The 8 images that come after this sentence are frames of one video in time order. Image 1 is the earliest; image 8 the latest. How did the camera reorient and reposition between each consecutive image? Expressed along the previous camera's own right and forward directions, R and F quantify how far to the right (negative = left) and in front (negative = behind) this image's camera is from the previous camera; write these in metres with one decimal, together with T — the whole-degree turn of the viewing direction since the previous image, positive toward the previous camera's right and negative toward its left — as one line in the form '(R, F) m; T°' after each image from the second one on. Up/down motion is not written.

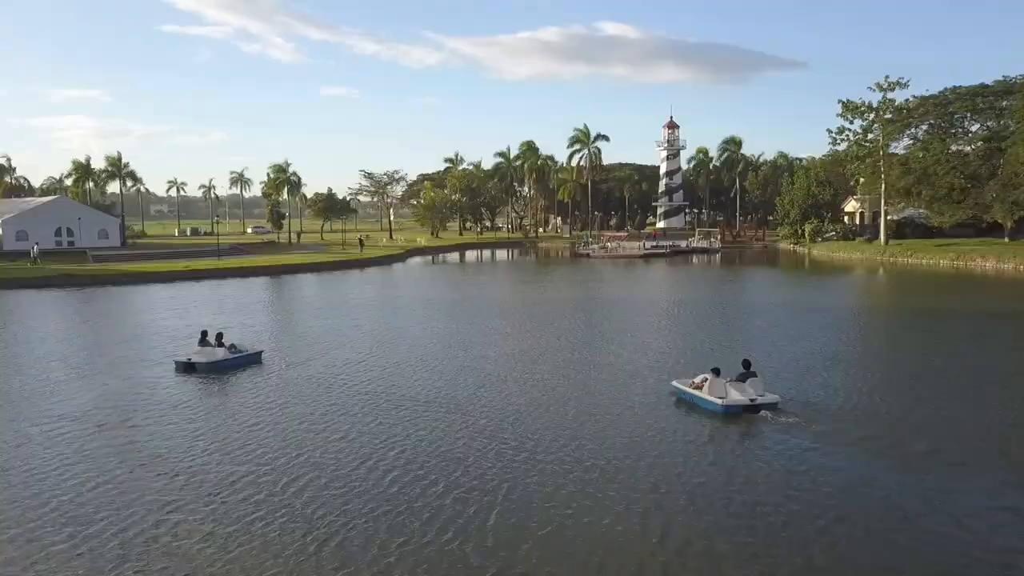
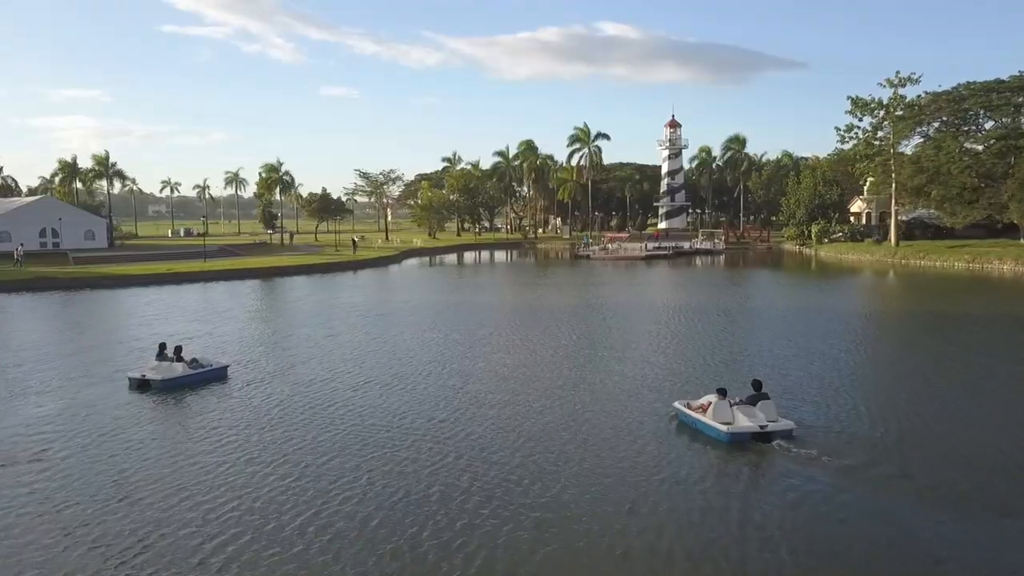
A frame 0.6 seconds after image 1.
(+0.3, +2.1) m; 0°
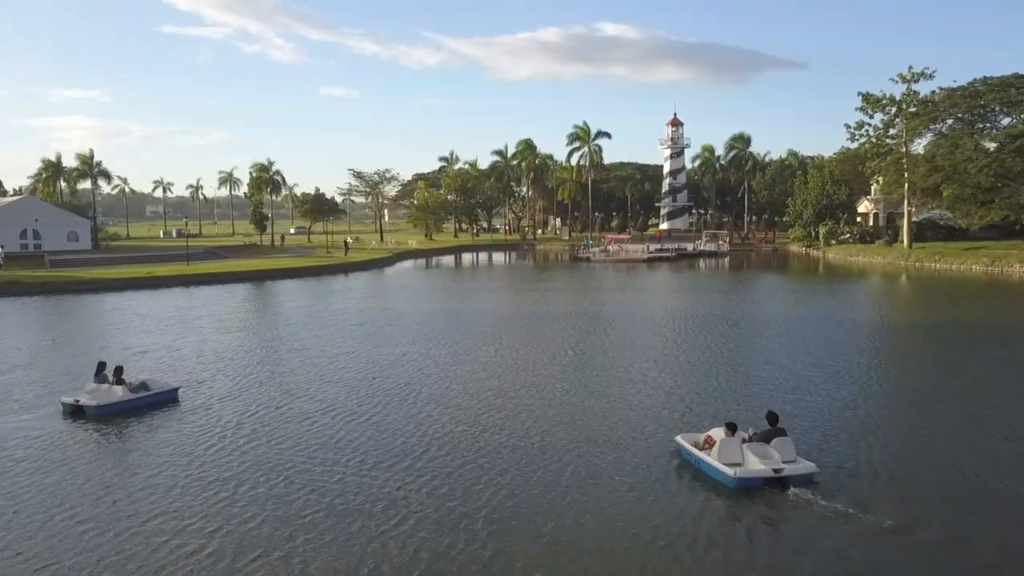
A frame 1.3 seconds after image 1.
(+0.3, +2.4) m; 0°
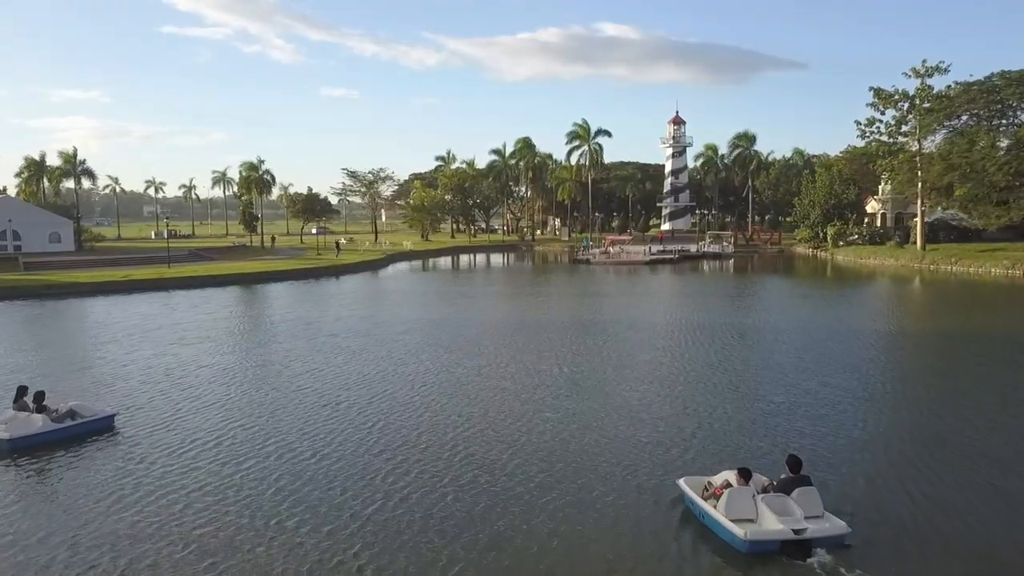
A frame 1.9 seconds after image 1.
(+0.3, +2.4) m; 0°
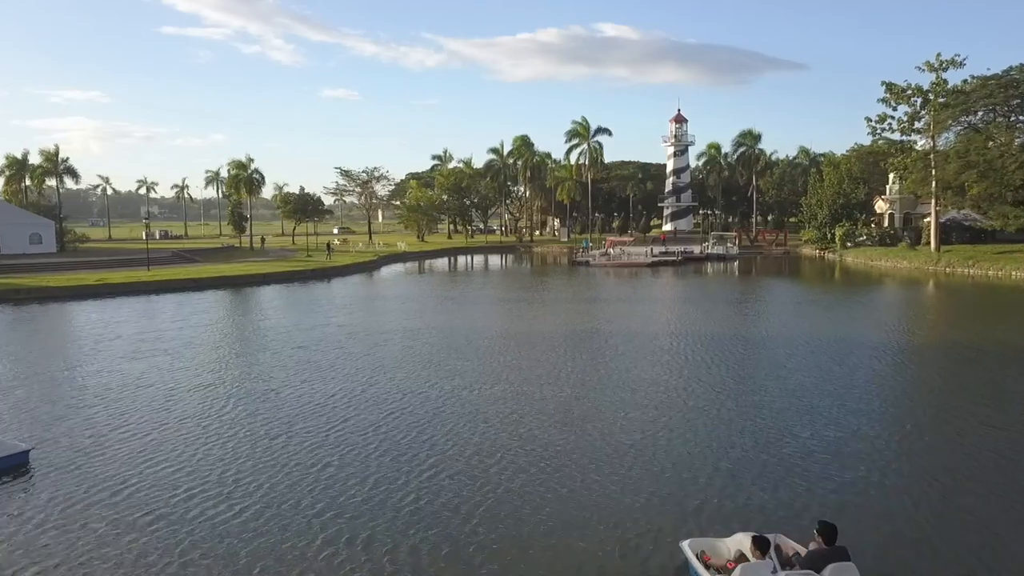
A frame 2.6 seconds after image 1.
(+0.3, +2.4) m; 0°
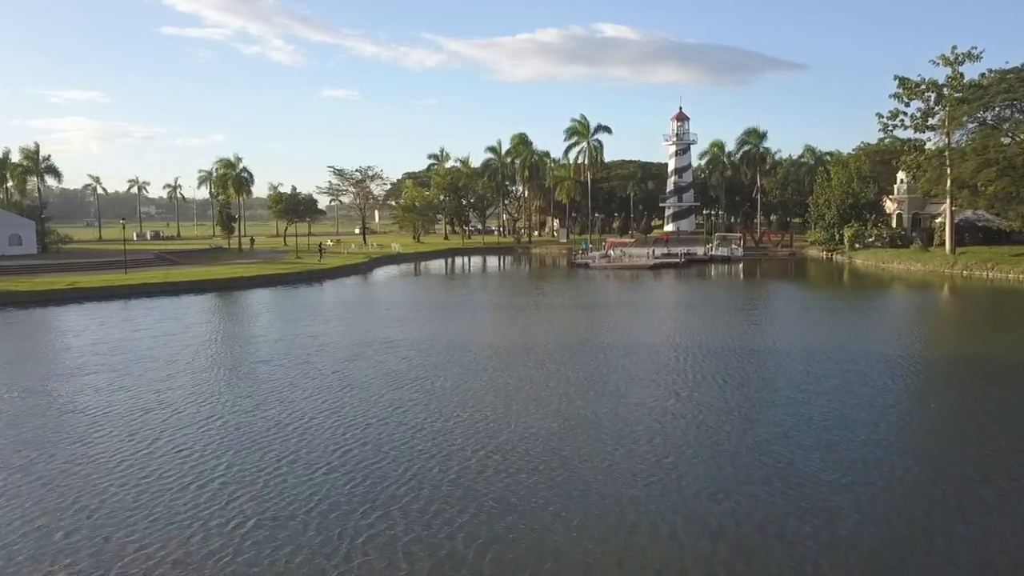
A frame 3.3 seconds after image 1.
(+0.3, +2.4) m; 0°
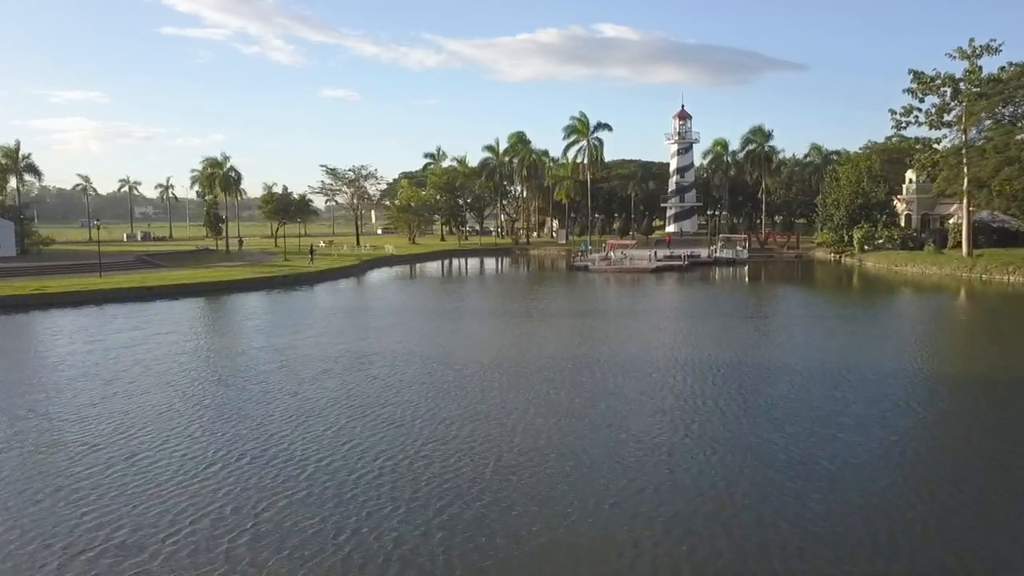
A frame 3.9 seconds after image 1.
(+0.3, +2.4) m; 0°
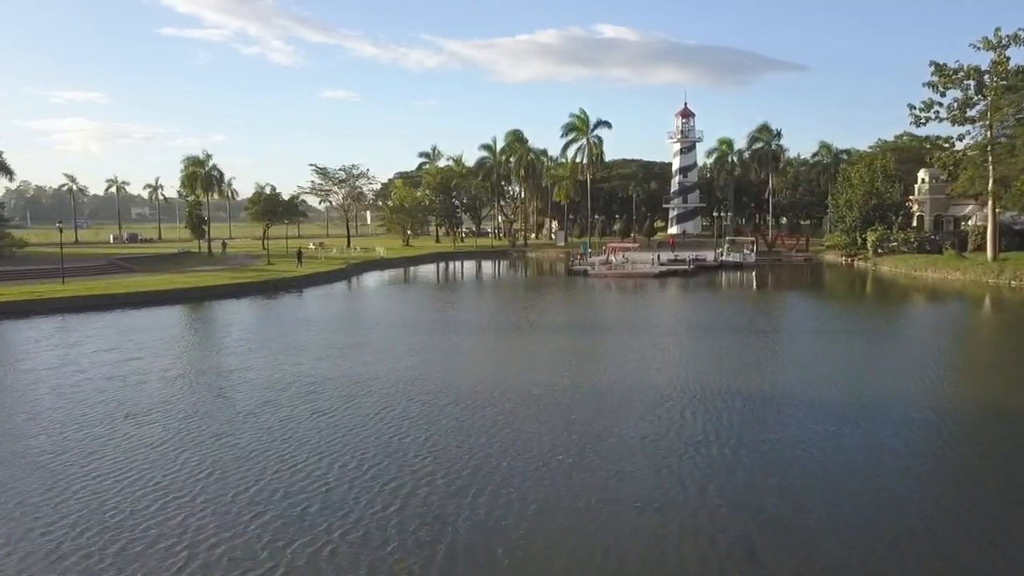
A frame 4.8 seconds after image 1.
(+0.3, +3.1) m; 0°
